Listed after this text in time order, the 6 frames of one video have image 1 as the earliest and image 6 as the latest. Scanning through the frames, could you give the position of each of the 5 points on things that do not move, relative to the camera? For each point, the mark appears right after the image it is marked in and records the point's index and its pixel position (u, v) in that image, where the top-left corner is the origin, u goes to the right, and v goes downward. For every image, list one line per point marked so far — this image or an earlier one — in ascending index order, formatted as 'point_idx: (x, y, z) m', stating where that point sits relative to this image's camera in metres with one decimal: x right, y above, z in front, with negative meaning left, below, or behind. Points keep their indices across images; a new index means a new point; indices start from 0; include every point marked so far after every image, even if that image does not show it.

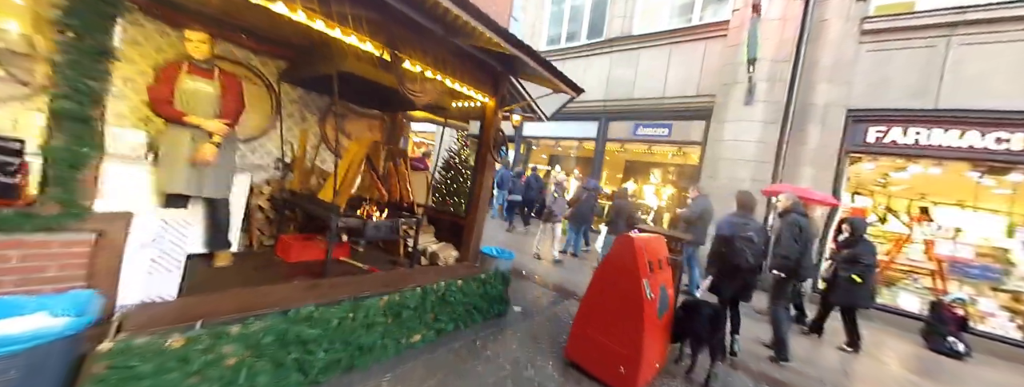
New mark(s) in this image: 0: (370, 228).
0: (-1.3, -0.3, +2.8) m
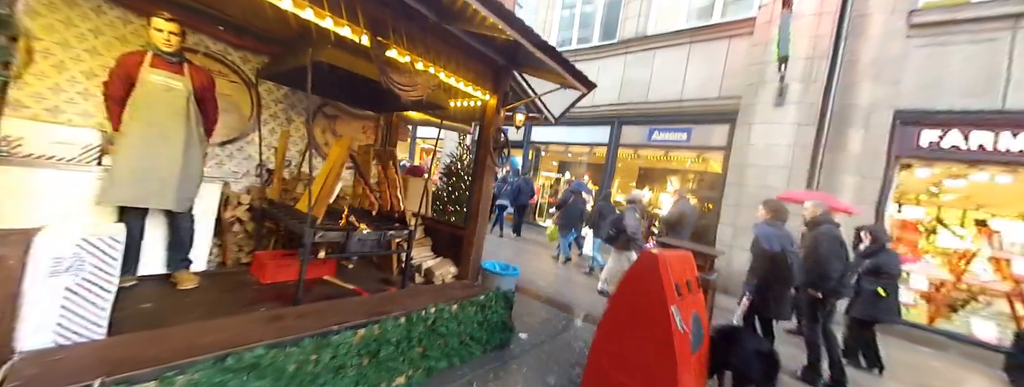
0: (-1.3, -0.4, +2.4) m
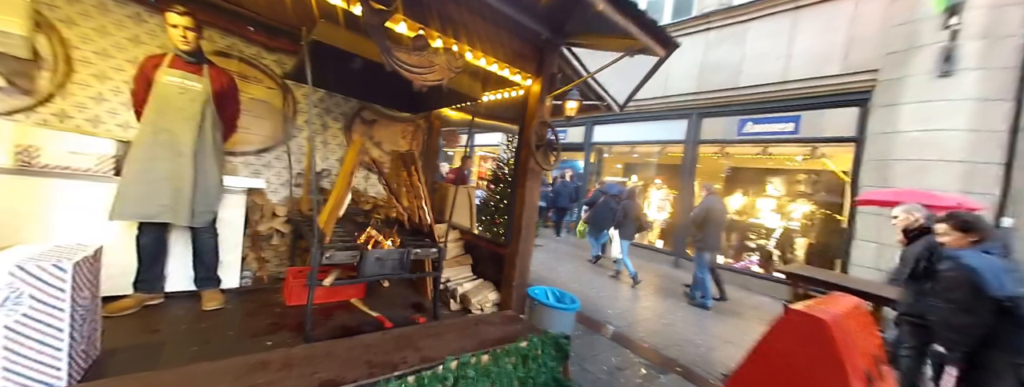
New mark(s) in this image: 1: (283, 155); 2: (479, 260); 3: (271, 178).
0: (-0.9, -0.4, +2.0) m
1: (-2.2, +0.4, +2.9) m
2: (-0.3, -0.7, +3.0) m
3: (-2.3, +0.1, +2.9) m
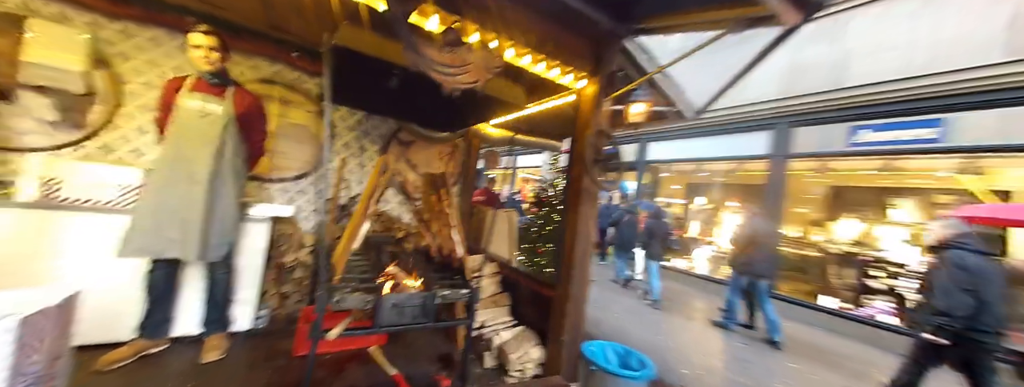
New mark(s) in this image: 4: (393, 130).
0: (-0.7, -0.6, +1.6) m
1: (-1.8, +0.1, +2.8) m
2: (+0.1, -0.9, +2.5) m
3: (-1.9, -0.1, +2.7) m
4: (-1.3, +0.7, +3.2) m
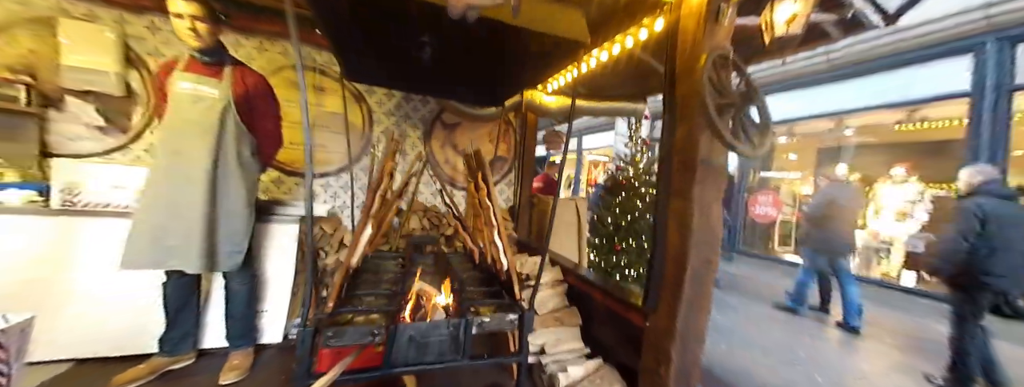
0: (-0.4, -0.6, +1.1) m
1: (-1.3, +0.2, +2.6) m
2: (+0.5, -0.8, +1.8) m
3: (-1.4, -0.1, +2.5) m
4: (-0.7, +0.8, +2.8) m
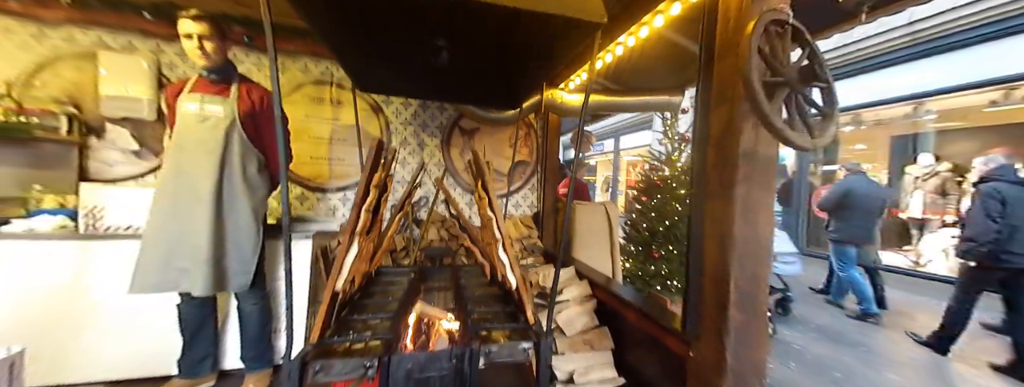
0: (-0.4, -0.6, +1.0) m
1: (-1.1, +0.1, +2.5) m
2: (+0.6, -0.8, +1.6) m
3: (-1.2, -0.2, +2.5) m
4: (-0.5, +0.7, +2.7) m
